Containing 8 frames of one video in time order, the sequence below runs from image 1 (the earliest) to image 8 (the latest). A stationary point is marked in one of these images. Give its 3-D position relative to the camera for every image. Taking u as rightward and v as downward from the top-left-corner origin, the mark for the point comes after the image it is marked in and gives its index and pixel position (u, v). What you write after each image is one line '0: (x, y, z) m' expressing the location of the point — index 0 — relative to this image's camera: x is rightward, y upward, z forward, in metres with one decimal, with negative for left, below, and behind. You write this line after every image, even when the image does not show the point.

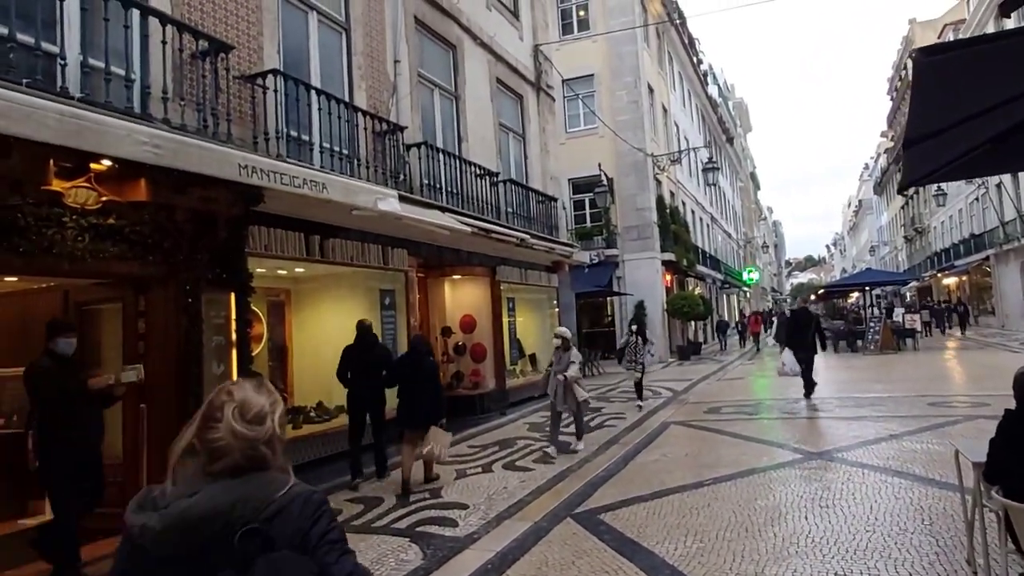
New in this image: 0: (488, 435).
0: (-0.4, -2.1, +9.9) m
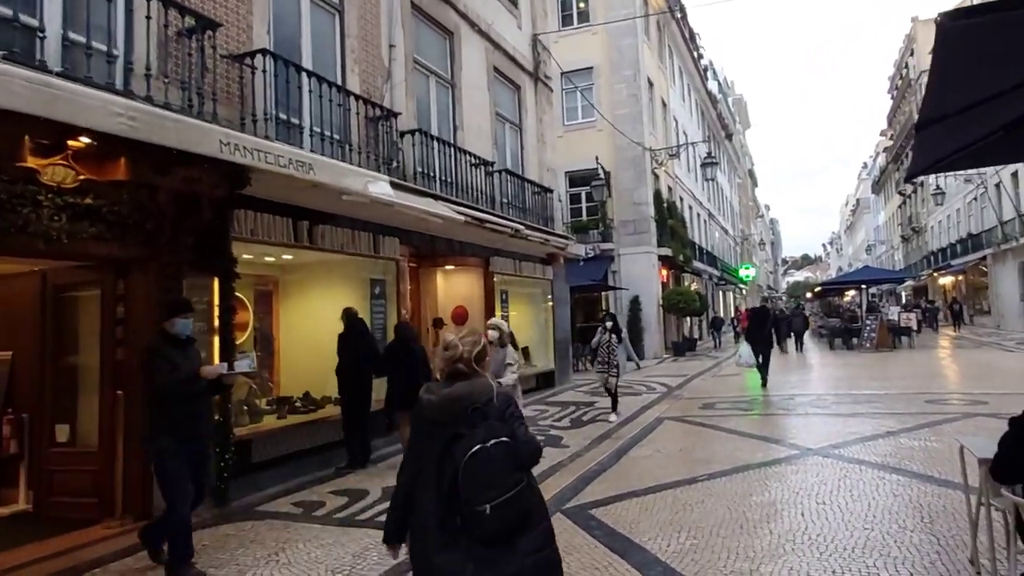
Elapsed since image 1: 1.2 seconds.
0: (-0.5, -1.9, +9.7) m
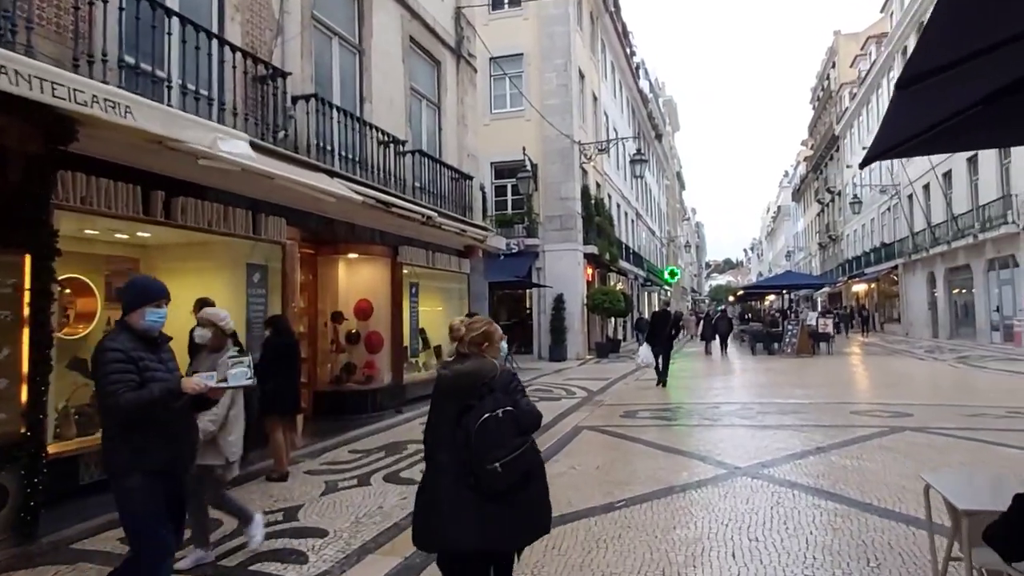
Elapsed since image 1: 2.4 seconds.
0: (-1.7, -1.8, +8.6) m
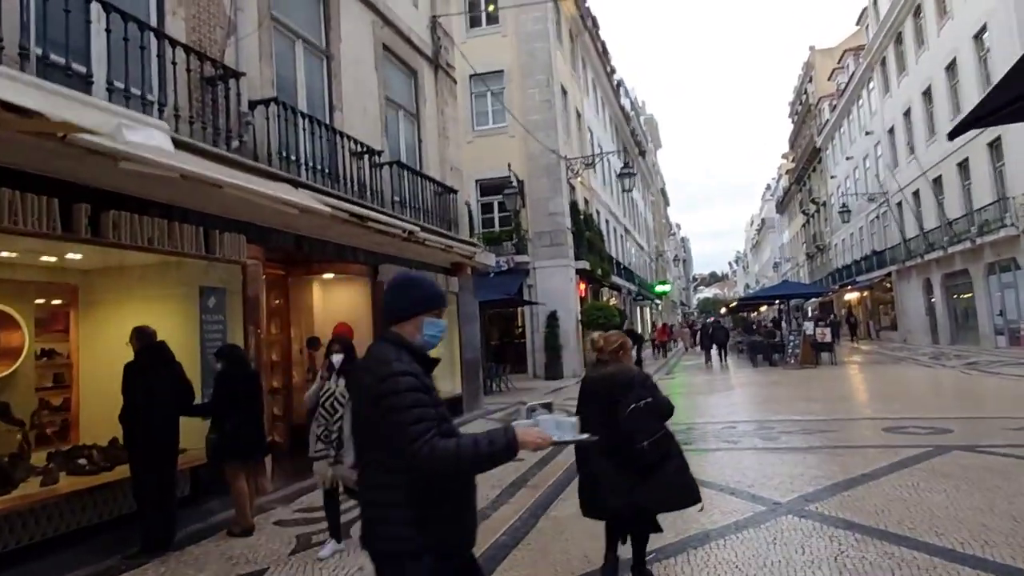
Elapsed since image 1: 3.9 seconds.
0: (-1.7, -2.1, +7.6) m
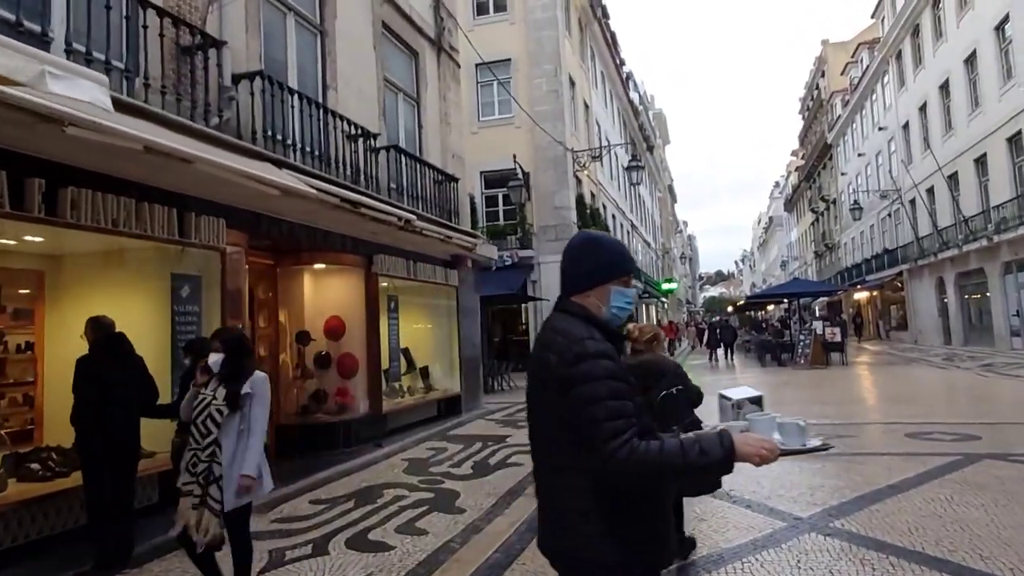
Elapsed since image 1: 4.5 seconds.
0: (-1.7, -2.0, +7.1) m
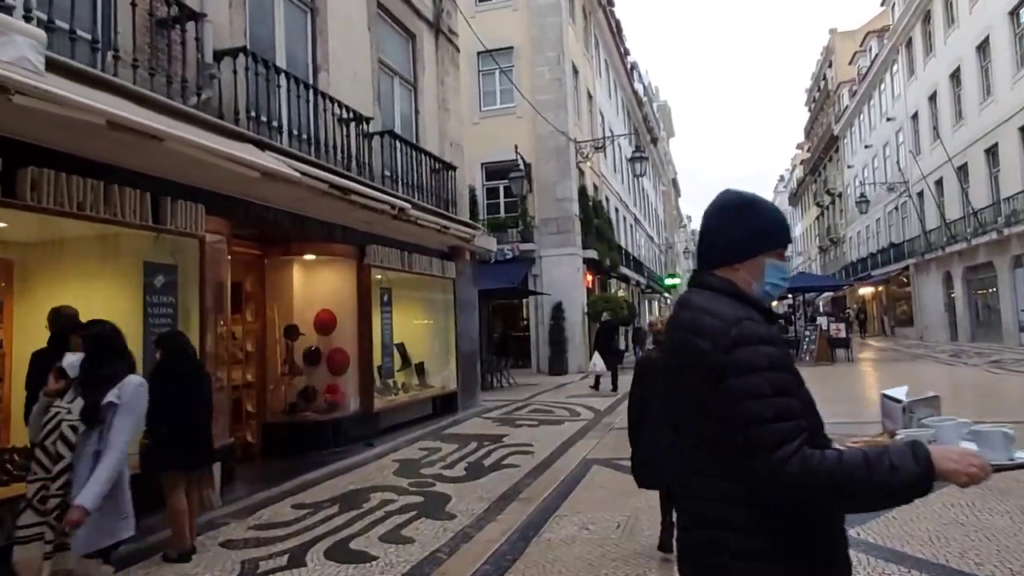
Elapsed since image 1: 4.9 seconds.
0: (-1.7, -1.9, +6.8) m
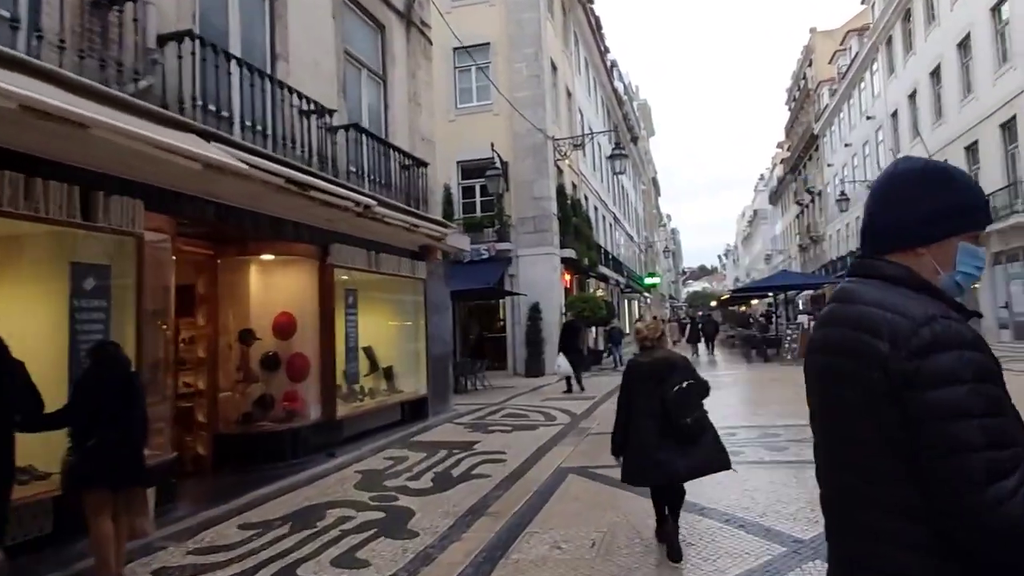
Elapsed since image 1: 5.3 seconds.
0: (-2.0, -1.9, +6.3) m
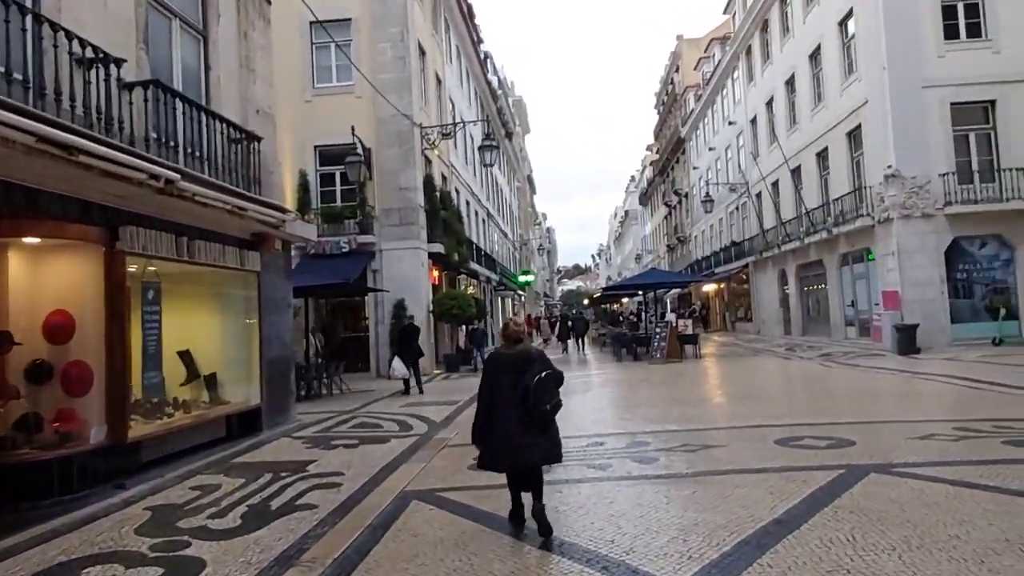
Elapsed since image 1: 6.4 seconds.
0: (-3.3, -1.8, +4.8) m
